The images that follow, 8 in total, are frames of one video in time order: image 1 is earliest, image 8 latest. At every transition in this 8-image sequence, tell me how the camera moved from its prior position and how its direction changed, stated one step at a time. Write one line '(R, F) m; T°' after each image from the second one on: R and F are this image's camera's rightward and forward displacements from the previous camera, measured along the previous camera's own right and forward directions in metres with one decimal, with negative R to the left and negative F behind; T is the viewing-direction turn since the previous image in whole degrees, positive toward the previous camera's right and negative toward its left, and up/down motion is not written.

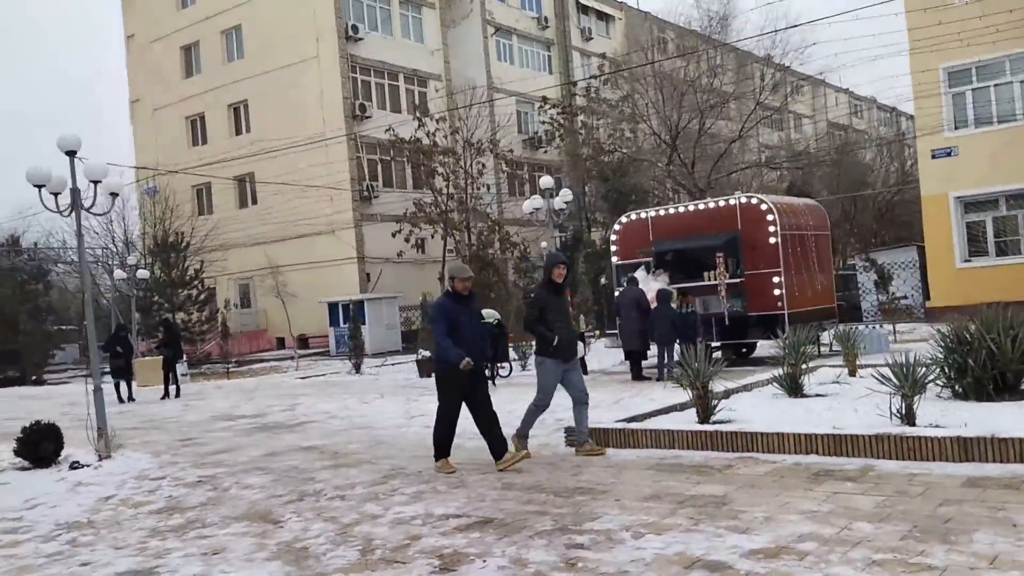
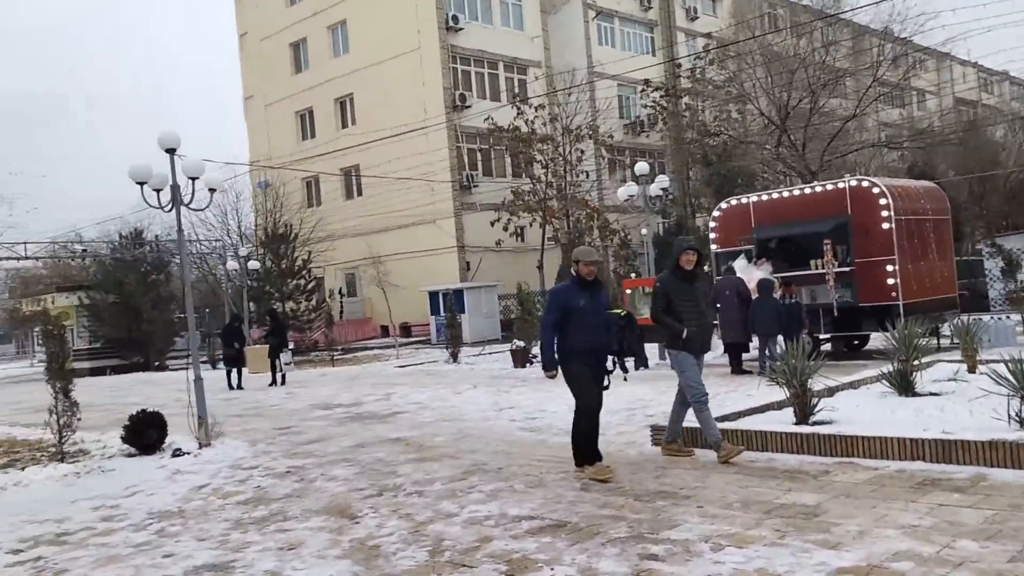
(+0.2, +0.2) m; -7°
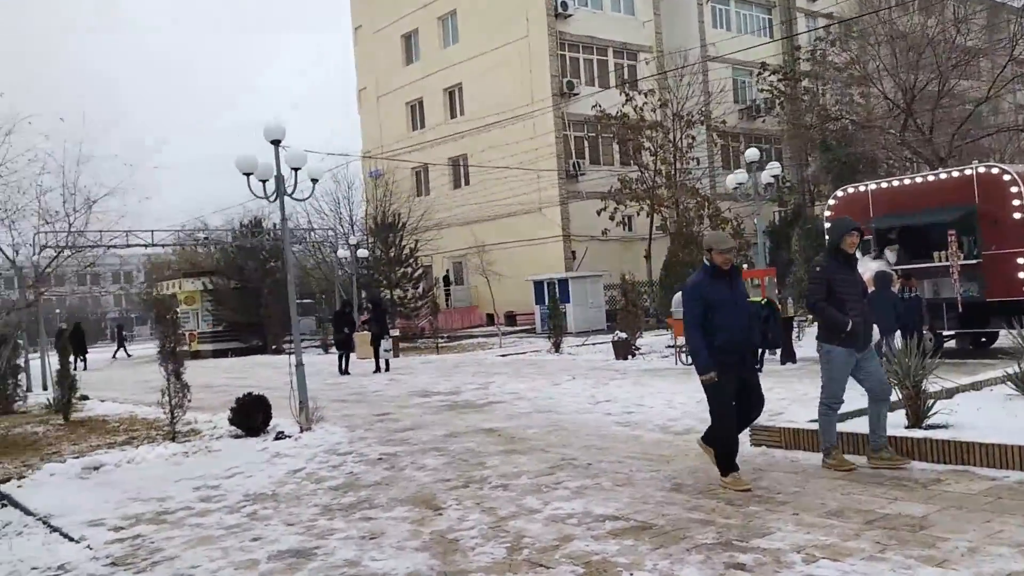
(+0.1, +0.1) m; -7°
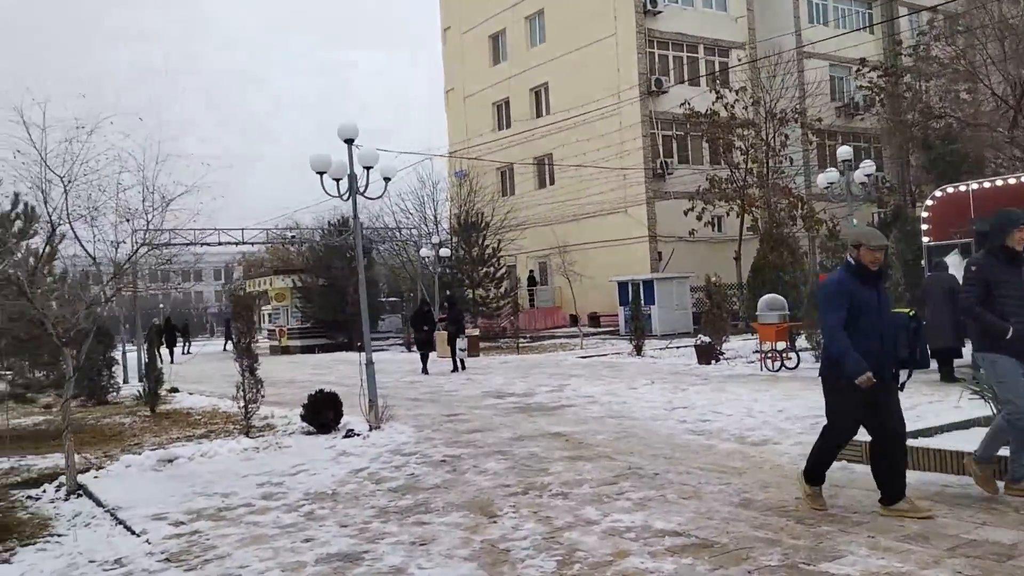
(+0.2, +0.2) m; -6°
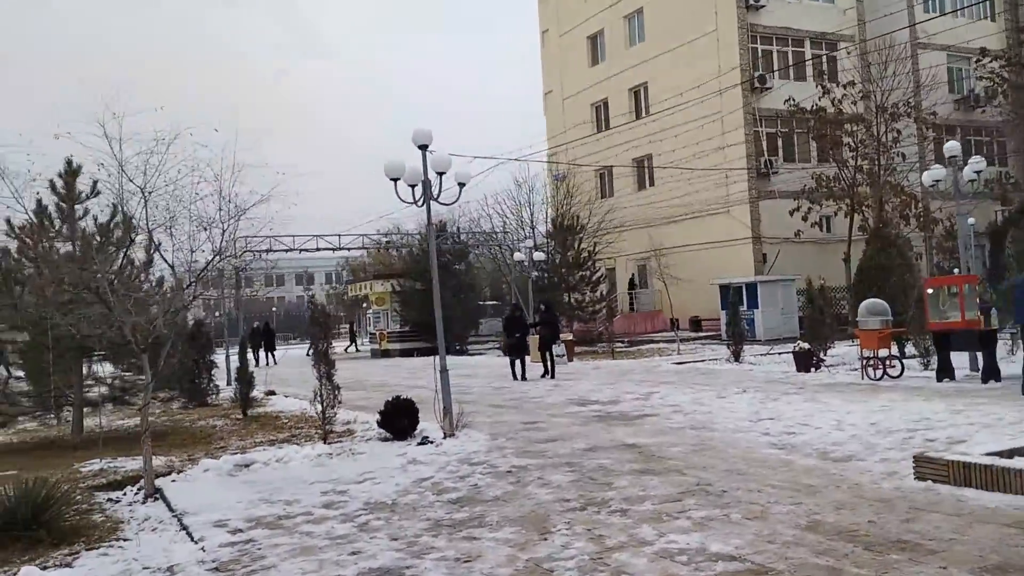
(+0.3, +0.2) m; -7°
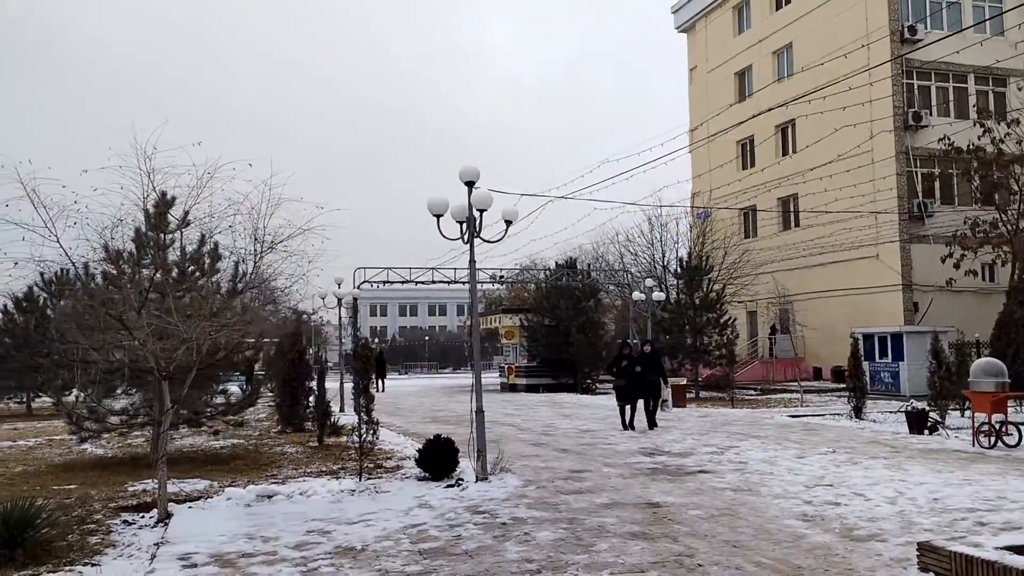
(+1.2, +0.4) m; -10°
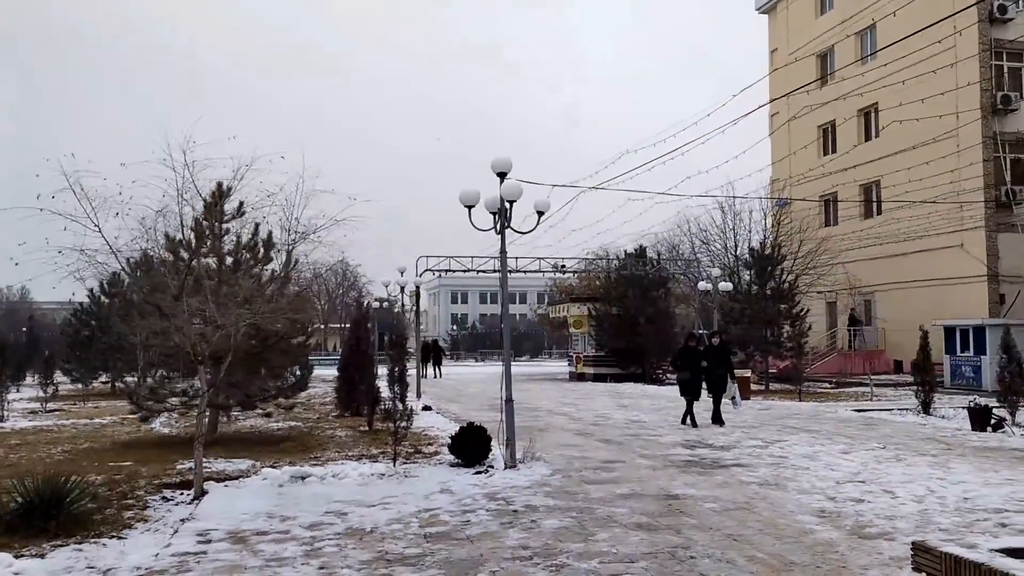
(+0.5, -0.1) m; -5°
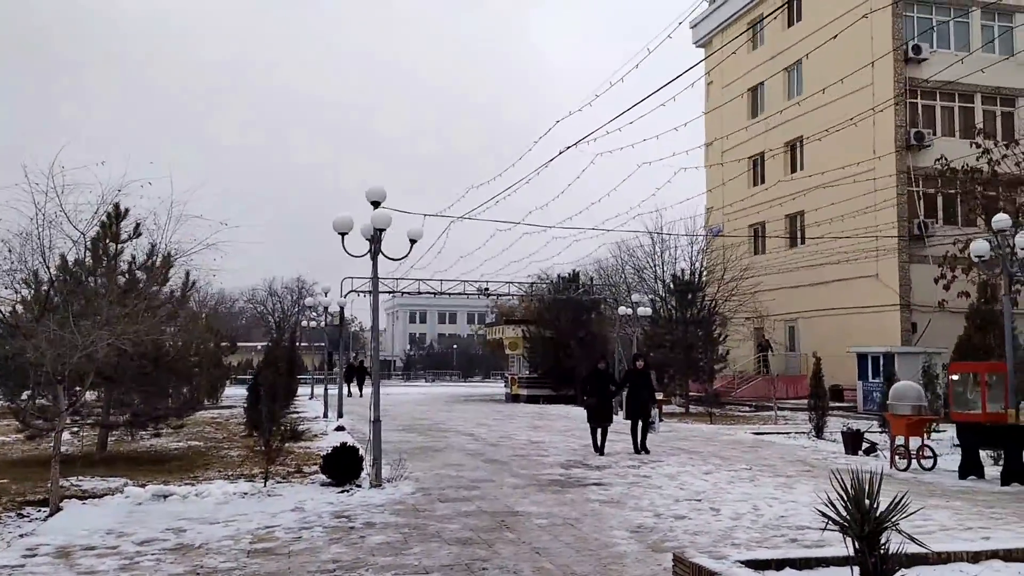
(+1.0, -0.5) m; +3°
